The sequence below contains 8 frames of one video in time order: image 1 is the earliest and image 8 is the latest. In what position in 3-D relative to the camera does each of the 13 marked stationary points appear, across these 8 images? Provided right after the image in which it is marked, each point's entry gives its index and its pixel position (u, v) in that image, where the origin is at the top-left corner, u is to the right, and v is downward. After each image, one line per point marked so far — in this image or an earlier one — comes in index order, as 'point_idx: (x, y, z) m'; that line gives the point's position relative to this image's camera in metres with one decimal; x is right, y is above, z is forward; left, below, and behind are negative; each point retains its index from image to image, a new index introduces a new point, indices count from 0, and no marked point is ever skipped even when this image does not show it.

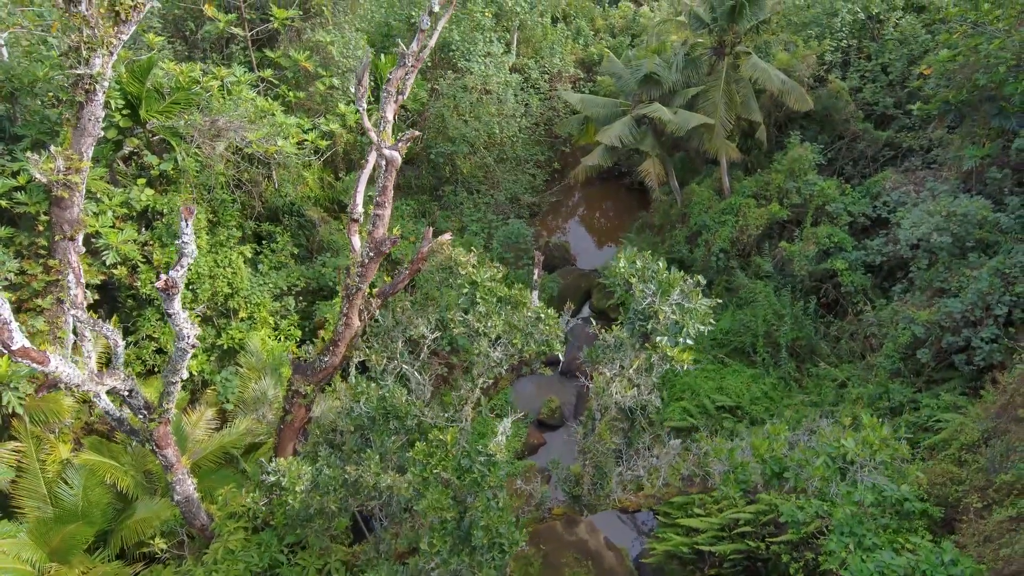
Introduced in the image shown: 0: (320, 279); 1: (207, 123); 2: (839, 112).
0: (-2.2, +0.2, +8.7) m
1: (-2.5, +1.3, +6.4) m
2: (+4.2, +2.3, +10.0) m
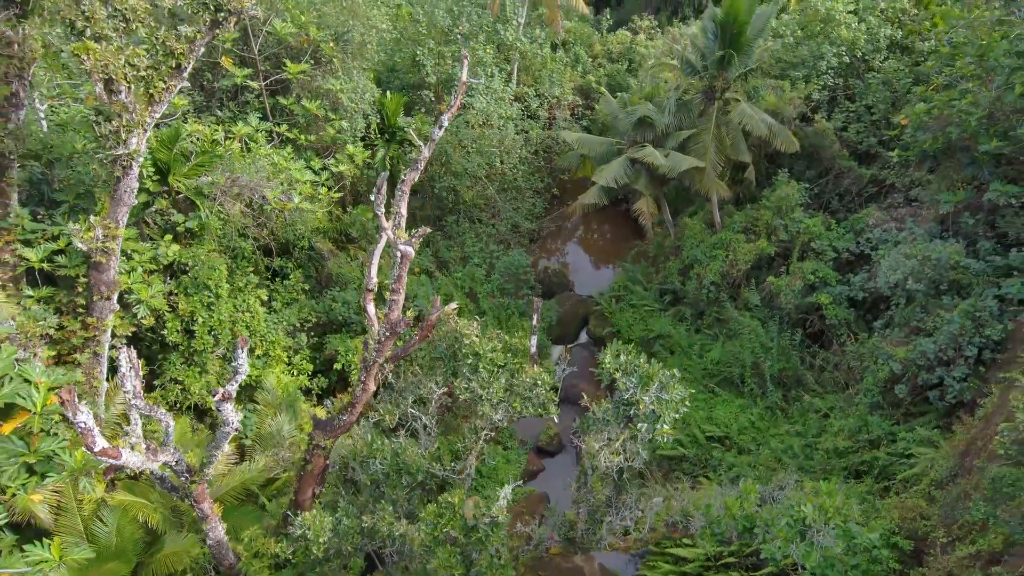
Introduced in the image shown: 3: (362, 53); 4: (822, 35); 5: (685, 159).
0: (-2.2, -0.3, +9.2) m
1: (-2.5, +0.9, +6.9) m
2: (+4.2, +1.9, +10.5) m
3: (-1.9, +3.0, +9.8) m
4: (+4.3, +3.5, +10.8) m
5: (+2.1, +1.6, +9.3) m
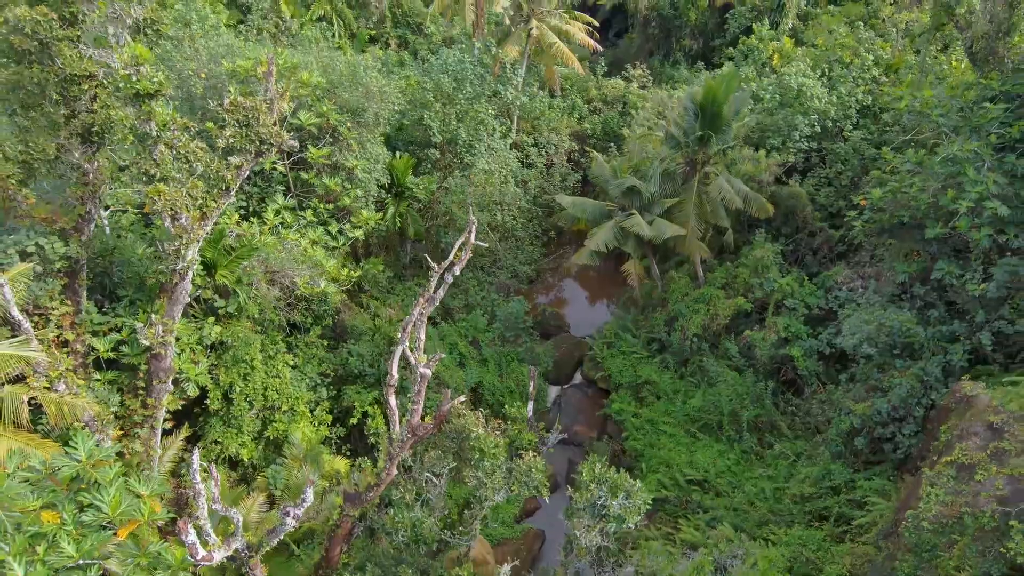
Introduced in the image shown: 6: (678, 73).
0: (-2.2, -1.0, +10.2) m
1: (-2.5, +0.2, +7.9) m
2: (+4.2, +1.1, +11.4) m
3: (-1.9, +2.2, +10.7) m
4: (+4.3, +2.7, +11.7) m
5: (+2.1, +0.8, +10.3) m
6: (+3.8, +4.9, +17.8) m
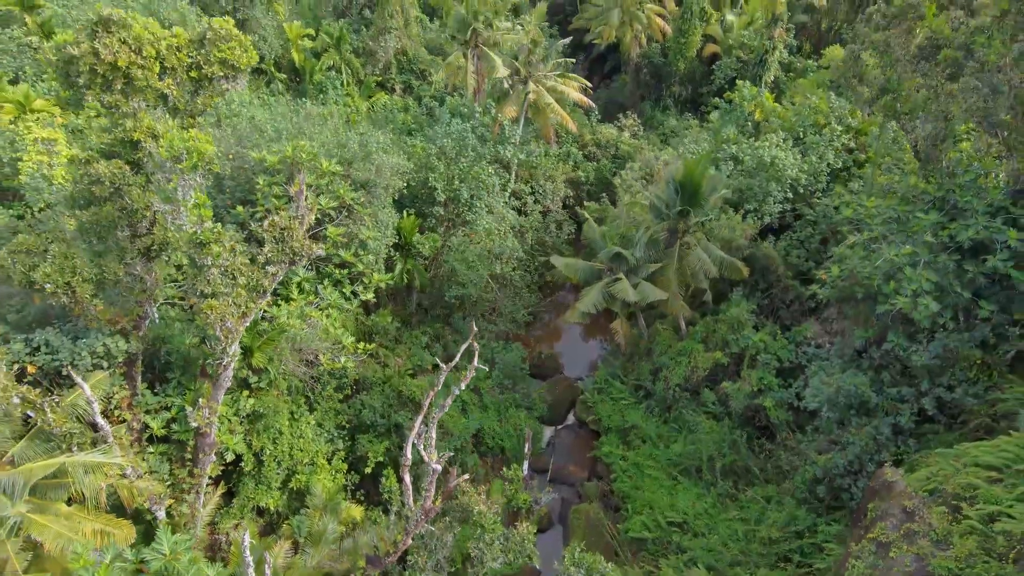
0: (-2.2, -1.8, +11.2) m
1: (-2.5, -0.7, +8.9) m
2: (+4.2, +0.3, +12.5) m
3: (-1.9, +1.4, +11.8) m
4: (+4.3, +1.9, +12.8) m
5: (+2.0, 0.0, +11.3) m
6: (+3.8, +4.1, +18.8) m
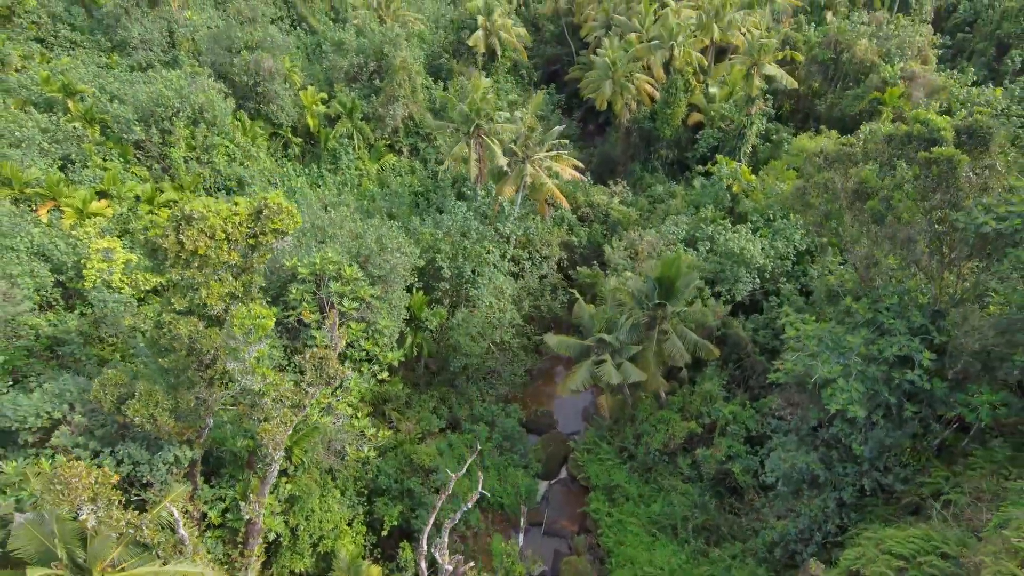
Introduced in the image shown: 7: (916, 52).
0: (-2.3, -3.2, +12.8) m
1: (-2.5, -2.0, +10.5) m
2: (+4.1, -1.1, +14.0) m
3: (-1.9, 0.0, +13.3) m
4: (+4.2, +0.5, +14.3) m
5: (+2.0, -1.4, +12.9) m
6: (+3.8, +2.7, +20.4) m
7: (+10.3, +6.0, +19.7) m
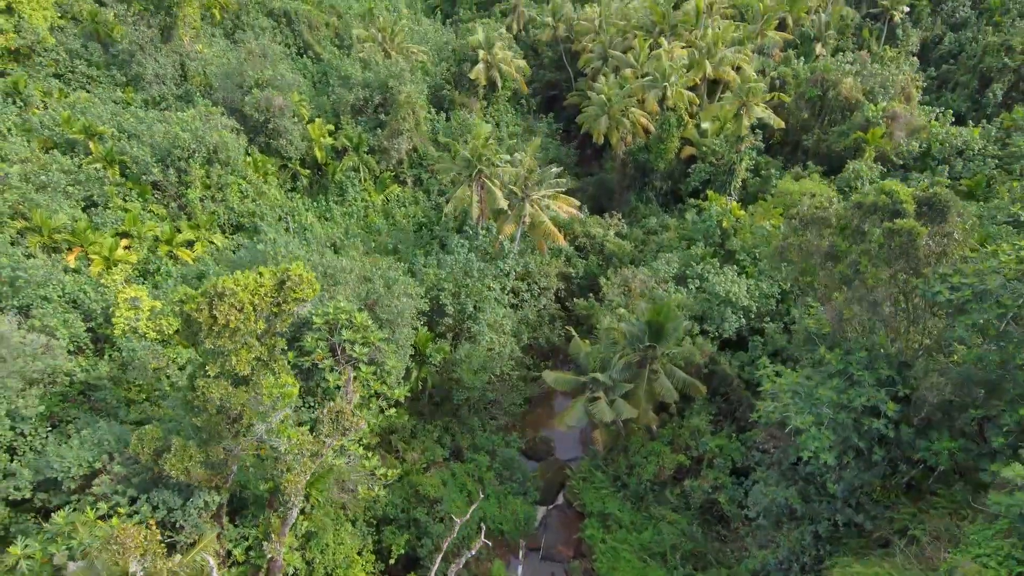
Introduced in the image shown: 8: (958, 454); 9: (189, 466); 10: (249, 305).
0: (-2.3, -3.9, +13.7) m
1: (-2.6, -2.8, +11.4) m
2: (+4.1, -1.8, +14.9) m
3: (-2.0, -0.7, +14.2) m
4: (+4.2, -0.2, +15.2) m
5: (+2.0, -2.1, +13.7) m
6: (+3.8, +2.0, +21.2) m
7: (+10.3, +5.3, +20.6) m
8: (+5.8, -2.2, +10.1) m
9: (-3.7, -2.0, +8.9) m
10: (-3.0, -0.2, +8.8) m
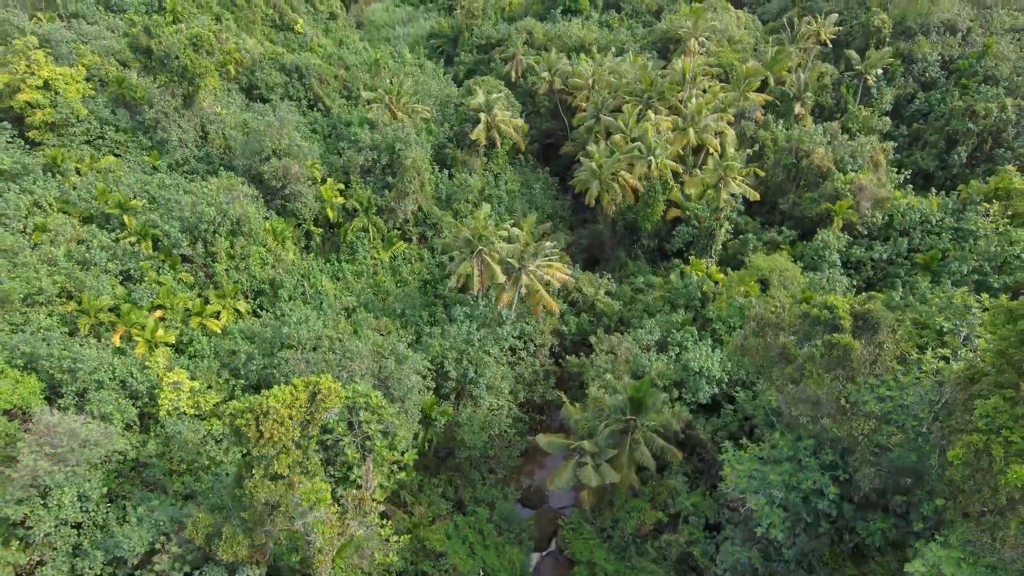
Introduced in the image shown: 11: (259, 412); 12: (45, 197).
0: (-2.3, -5.5, +15.4) m
1: (-2.6, -4.3, +13.1) m
2: (+4.1, -3.4, +16.6) m
3: (-2.0, -2.3, +15.9) m
4: (+4.2, -1.7, +16.9) m
5: (+1.9, -3.7, +15.5) m
6: (+3.7, +0.4, +23.0) m
7: (+10.2, +3.7, +22.3) m
8: (+5.7, -3.7, +11.9) m
9: (-3.7, -3.6, +10.6) m
10: (-3.0, -1.7, +10.5) m
11: (-3.4, -1.6, +10.3) m
12: (-11.6, +2.3, +19.3) m
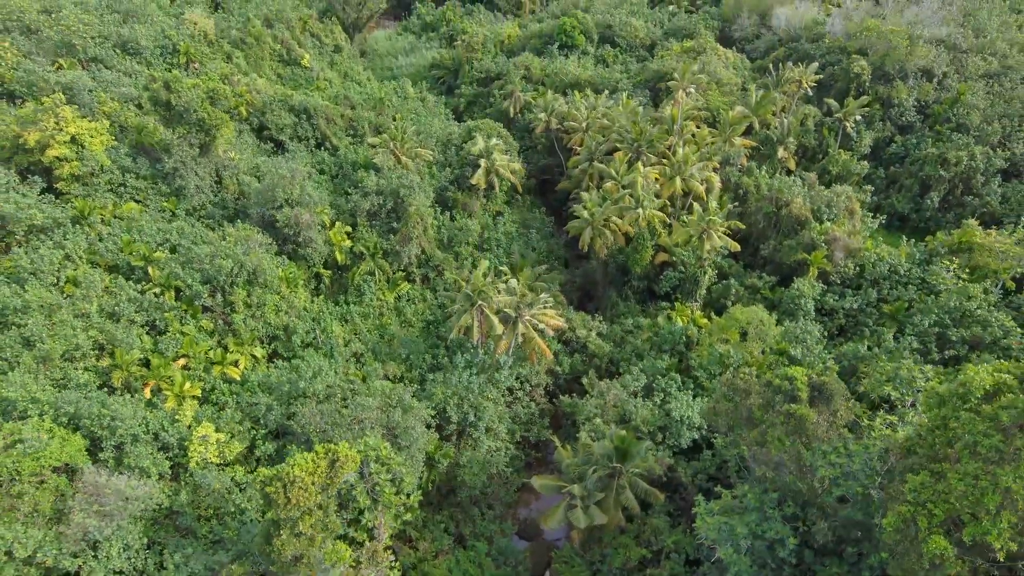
0: (-2.4, -6.7, +16.9) m
1: (-2.7, -5.6, +14.6) m
2: (+4.0, -4.6, +18.1) m
3: (-2.1, -3.5, +17.4) m
4: (+4.1, -3.0, +18.4) m
5: (+1.9, -4.9, +16.9) m
6: (+3.6, -0.9, +24.4) m
7: (+10.1, +2.5, +23.8) m
8: (+5.7, -5.0, +13.4) m
9: (-3.8, -4.8, +12.1) m
10: (-3.1, -3.0, +12.0) m
11: (-3.5, -2.9, +11.8) m
12: (-11.7, +1.0, +20.8) m
